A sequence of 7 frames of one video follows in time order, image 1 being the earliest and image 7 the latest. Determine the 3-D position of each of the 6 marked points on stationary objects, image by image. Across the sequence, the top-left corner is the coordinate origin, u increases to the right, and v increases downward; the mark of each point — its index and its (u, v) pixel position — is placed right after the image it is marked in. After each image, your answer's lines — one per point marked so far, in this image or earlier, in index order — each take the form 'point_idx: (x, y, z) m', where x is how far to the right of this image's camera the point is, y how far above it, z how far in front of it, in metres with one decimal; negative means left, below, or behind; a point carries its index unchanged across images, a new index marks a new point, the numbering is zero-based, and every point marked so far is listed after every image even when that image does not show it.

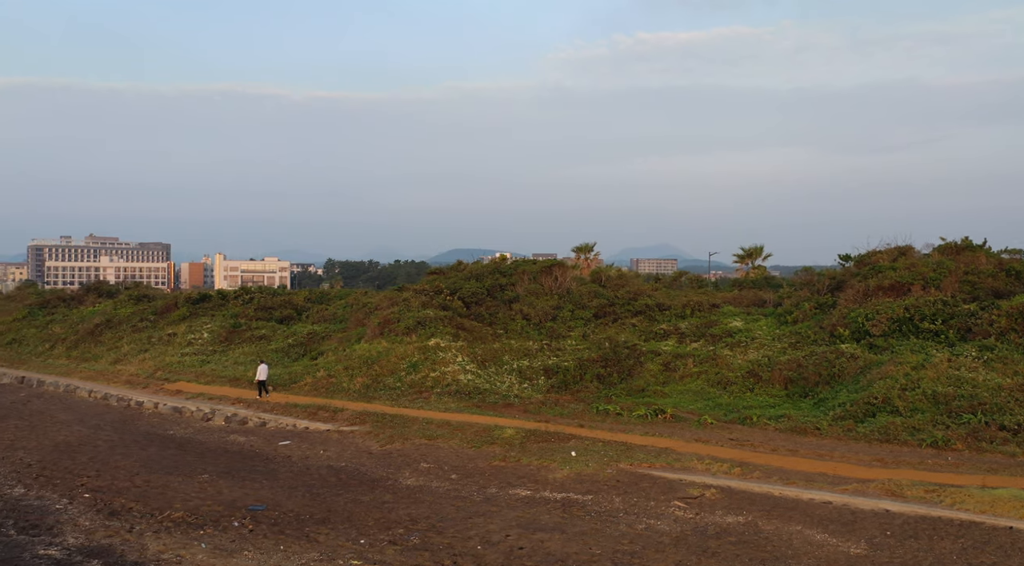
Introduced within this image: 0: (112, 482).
0: (-6.4, -3.2, +13.7) m
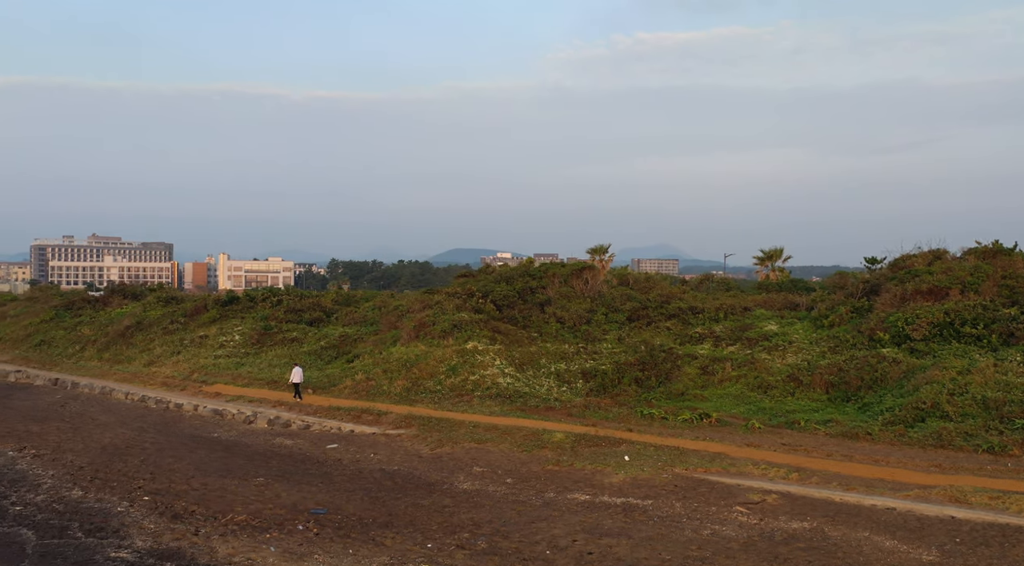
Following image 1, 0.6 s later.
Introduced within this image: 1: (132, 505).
0: (-5.5, -3.3, +13.8) m
1: (-5.7, -3.3, +12.8) m
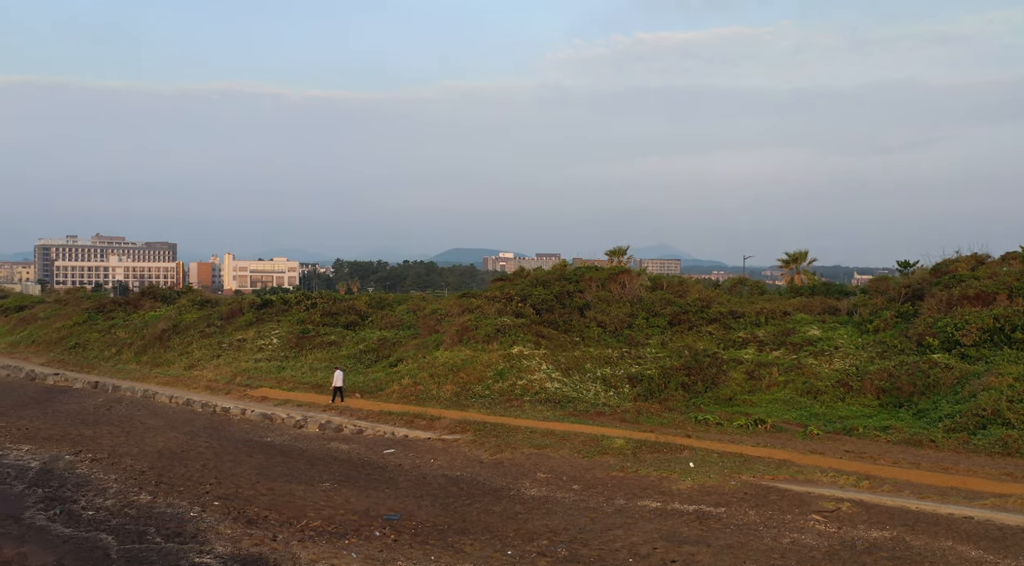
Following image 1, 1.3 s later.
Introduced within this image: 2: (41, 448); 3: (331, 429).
0: (-4.4, -3.4, +13.8) m
1: (-4.6, -3.4, +12.8) m
2: (-10.2, -3.6, +18.5) m
3: (-3.9, -3.2, +18.5) m
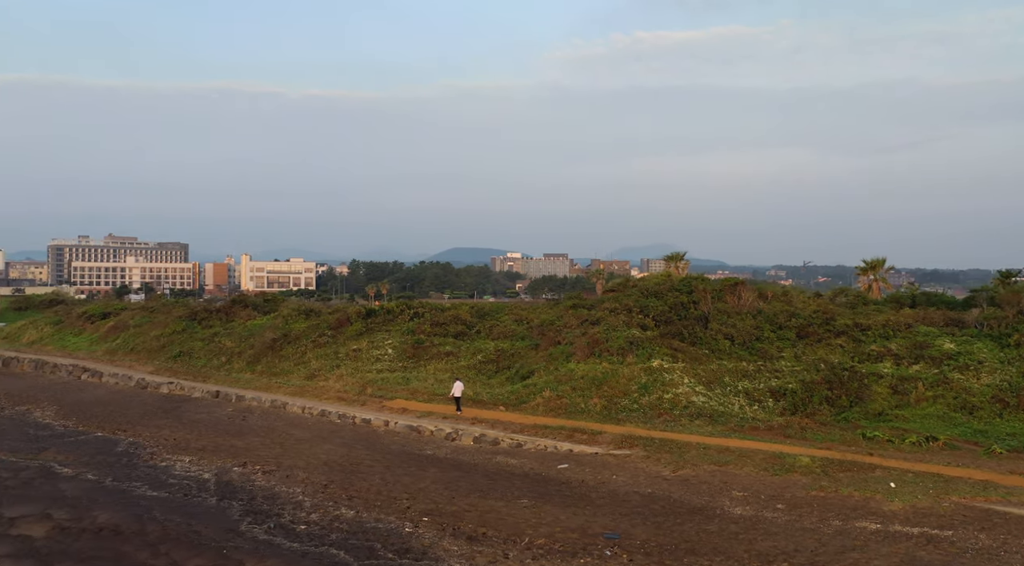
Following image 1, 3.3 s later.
0: (-1.2, -3.6, +13.9) m
1: (-1.4, -3.7, +12.9) m
2: (-6.8, -3.9, +18.8) m
3: (-0.5, -3.5, +18.6) m
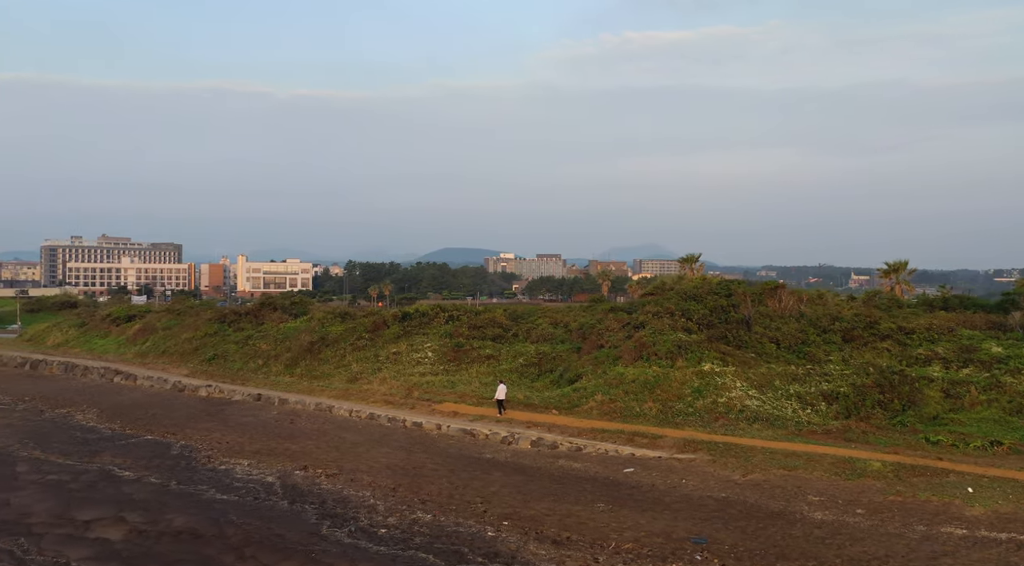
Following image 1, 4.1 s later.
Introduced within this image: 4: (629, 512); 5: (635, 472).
0: (0.0, -3.7, +14.0) m
1: (-0.2, -3.7, +13.0) m
2: (-5.5, -4.0, +18.9) m
3: (+0.7, -3.6, +18.6) m
4: (+1.8, -3.7, +13.6) m
5: (+2.3, -3.6, +16.2) m
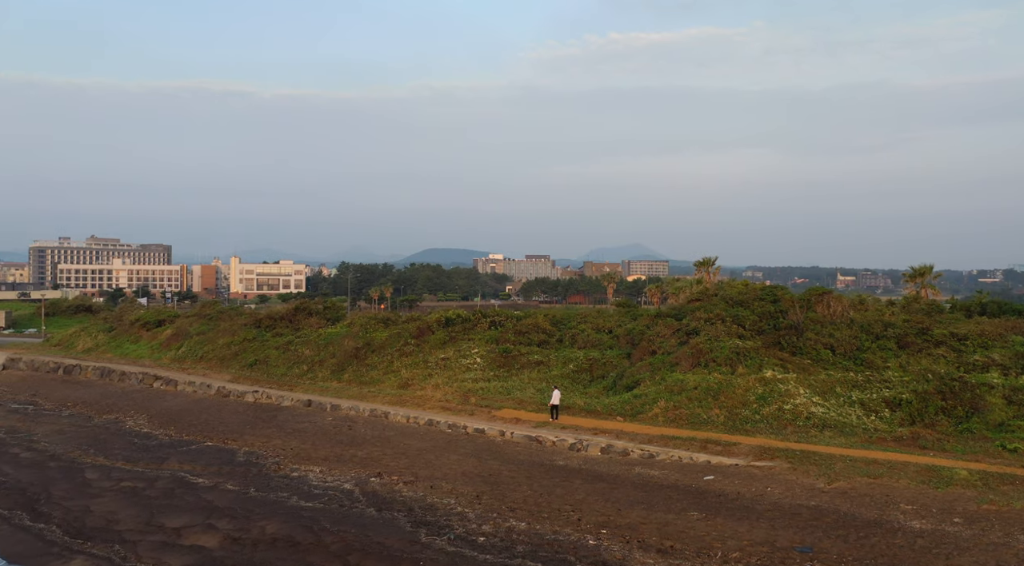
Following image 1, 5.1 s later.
0: (+1.6, -3.9, +14.0) m
1: (+1.3, -3.9, +13.1) m
2: (-3.9, -4.1, +19.0) m
3: (+2.3, -3.7, +18.7) m
4: (+3.4, -3.8, +13.7) m
5: (+3.9, -3.7, +16.3) m
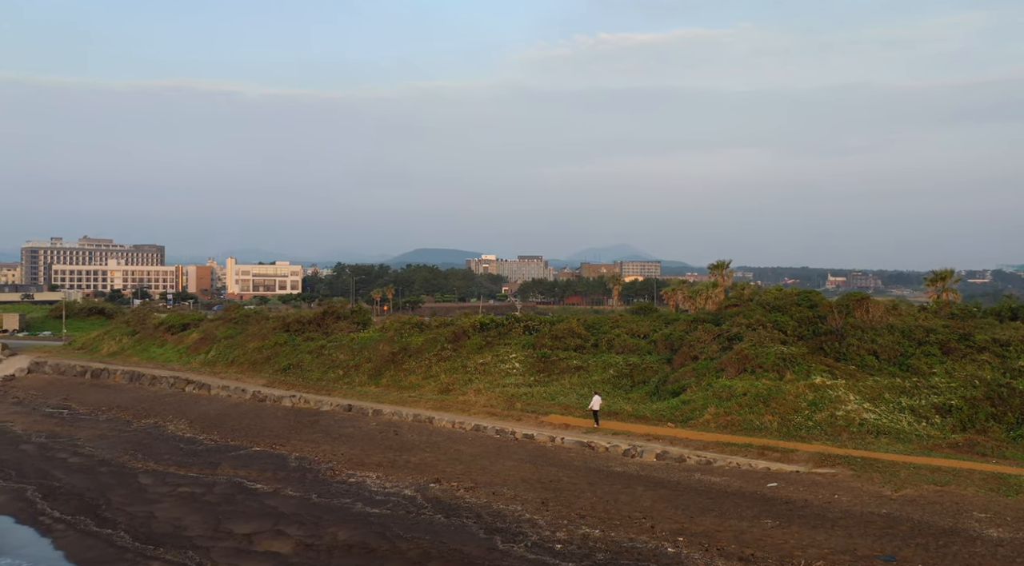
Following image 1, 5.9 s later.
0: (+2.8, -4.0, +14.1) m
1: (+2.6, -4.0, +13.1) m
2: (-2.7, -4.3, +19.1) m
3: (+3.5, -3.9, +18.7) m
4: (+4.6, -3.9, +13.8) m
5: (+5.1, -3.9, +16.3) m
